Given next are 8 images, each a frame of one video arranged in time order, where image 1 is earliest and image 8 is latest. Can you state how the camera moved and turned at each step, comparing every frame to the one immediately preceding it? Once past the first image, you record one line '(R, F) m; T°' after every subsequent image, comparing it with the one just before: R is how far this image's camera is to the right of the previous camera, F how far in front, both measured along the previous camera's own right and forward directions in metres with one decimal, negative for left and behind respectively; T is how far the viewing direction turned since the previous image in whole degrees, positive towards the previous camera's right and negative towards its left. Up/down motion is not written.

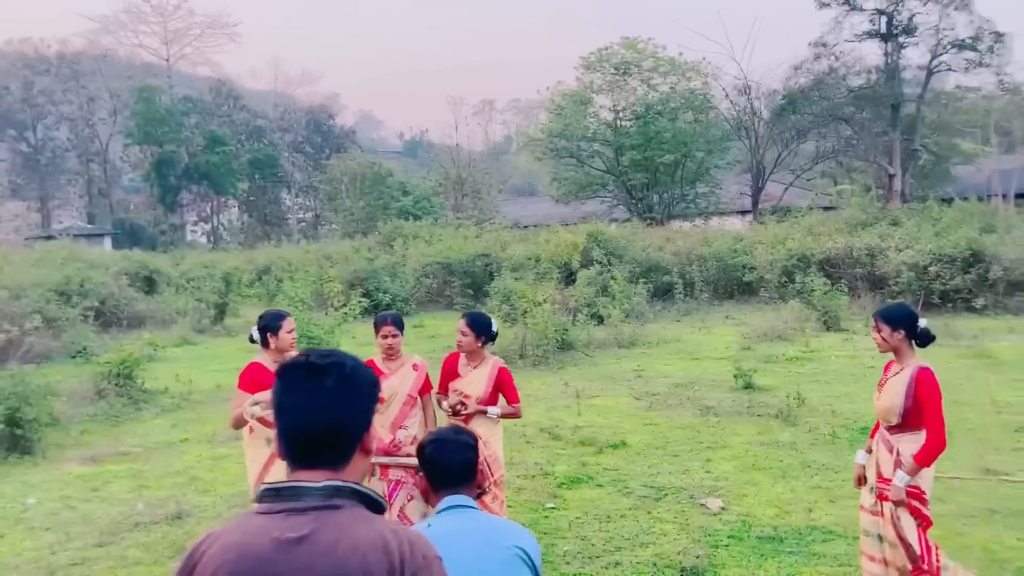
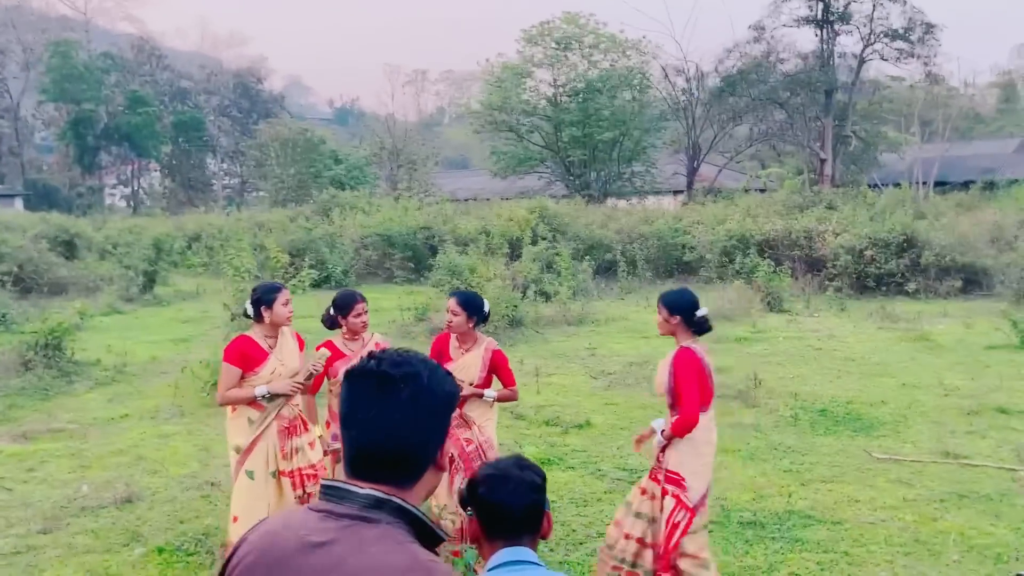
(-0.3, +0.2) m; +5°
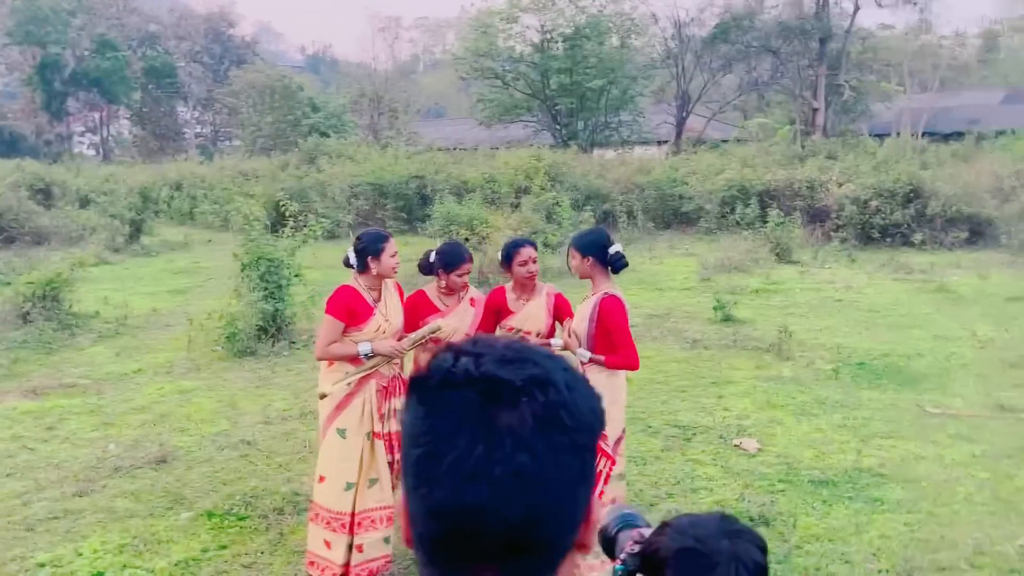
(-0.5, +0.3) m; +2°
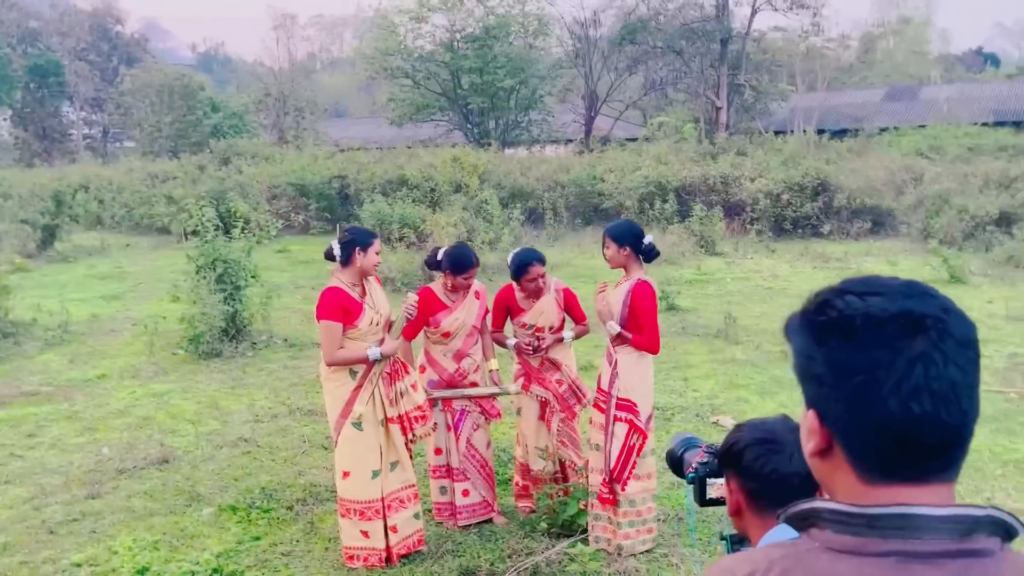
(-0.6, -0.2) m; +6°
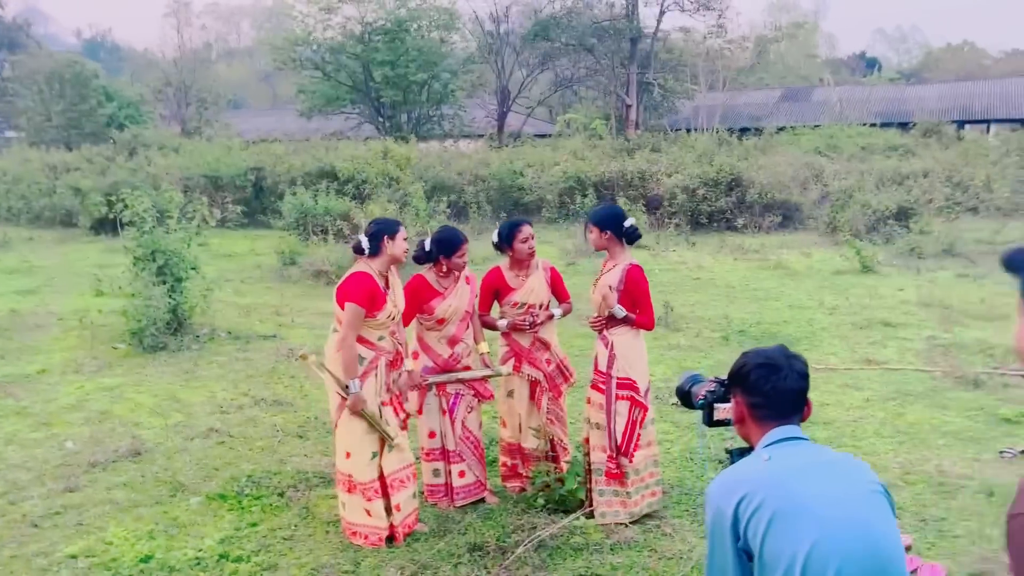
(-0.5, -0.1) m; +6°
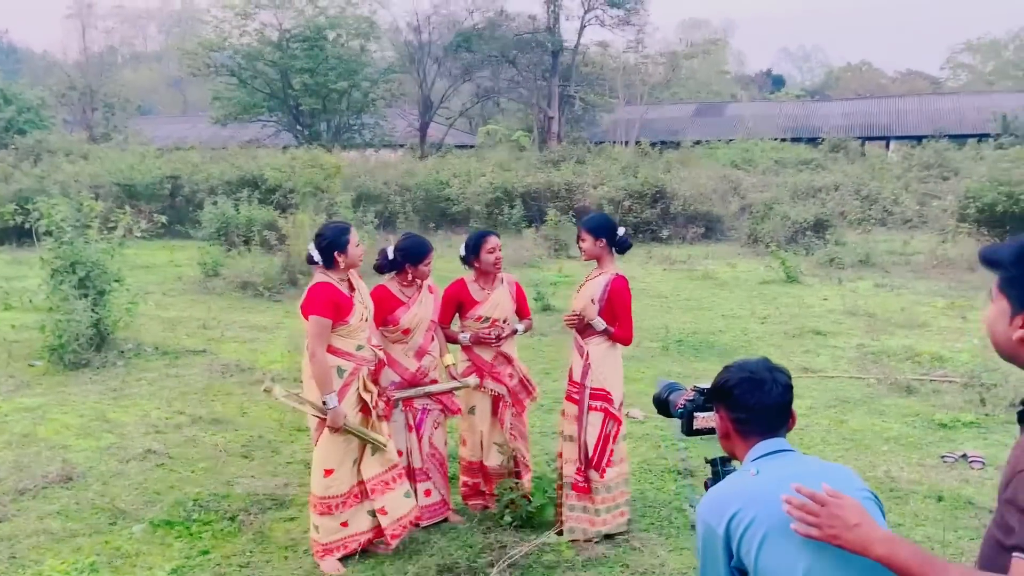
(-0.2, +0.1) m; +5°
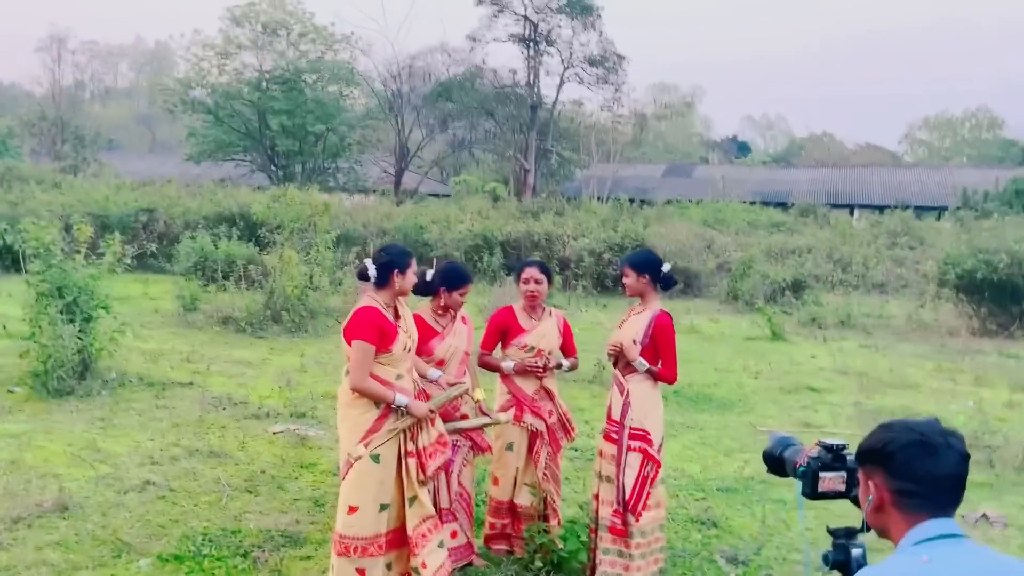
(-0.4, +0.1) m; +2°
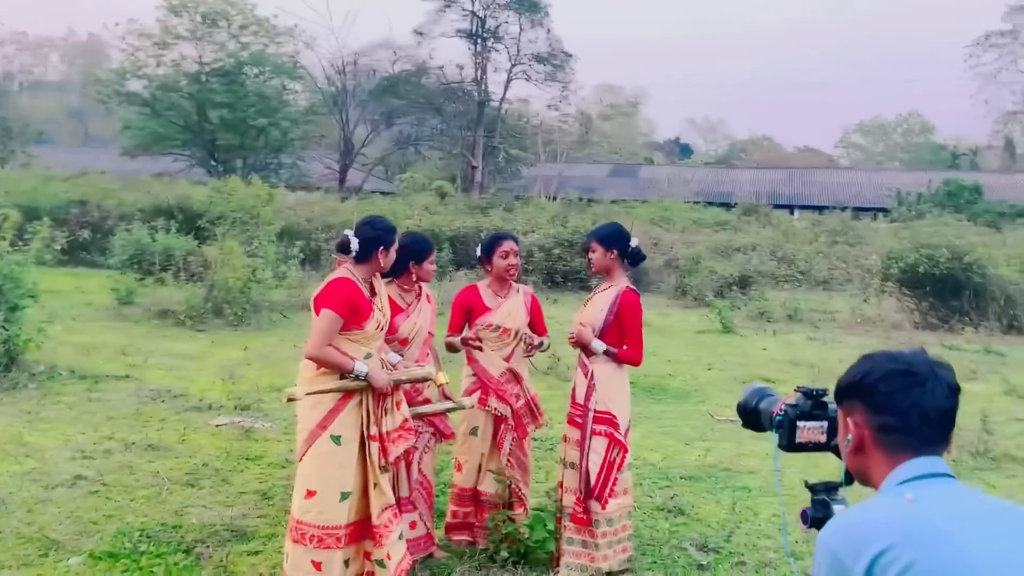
(-0.1, +0.2) m; +4°
